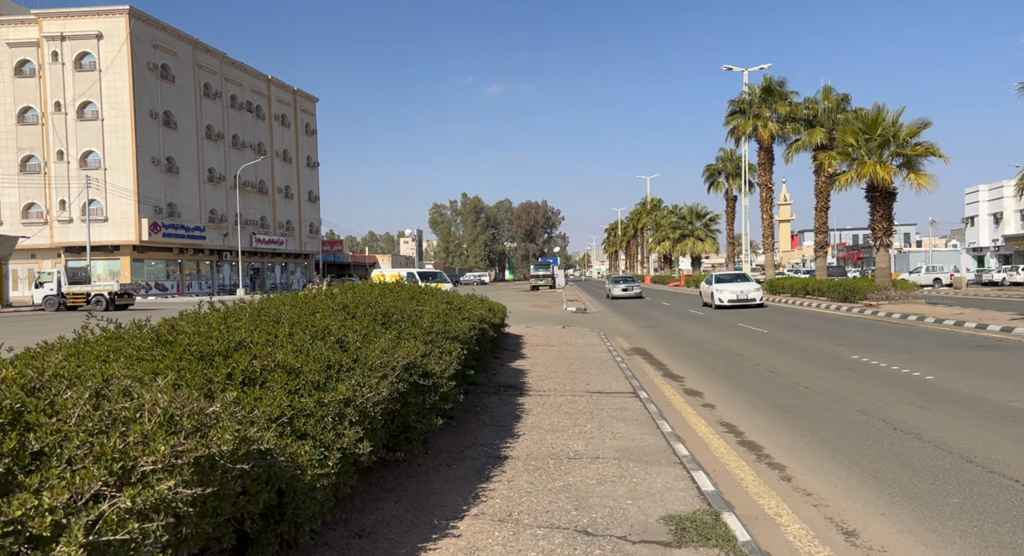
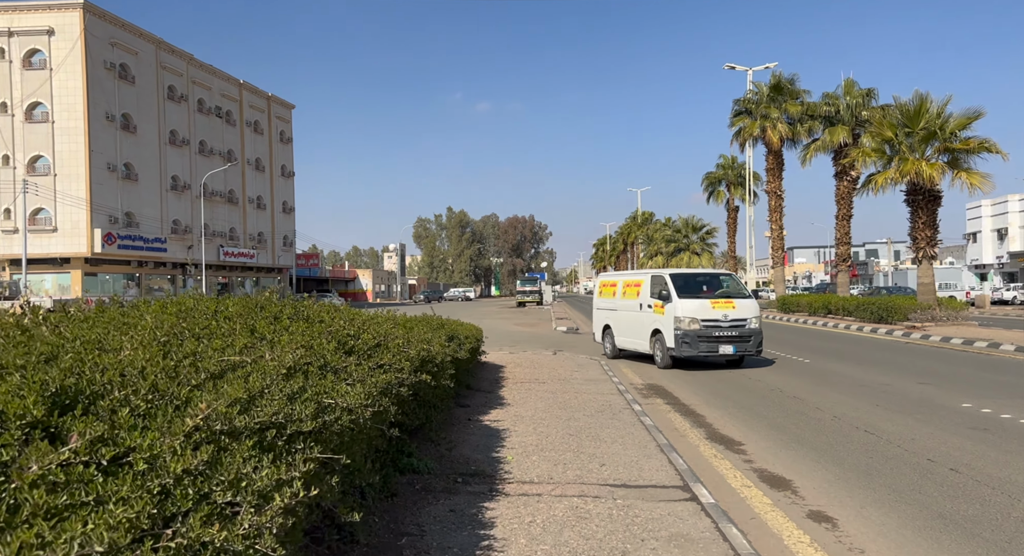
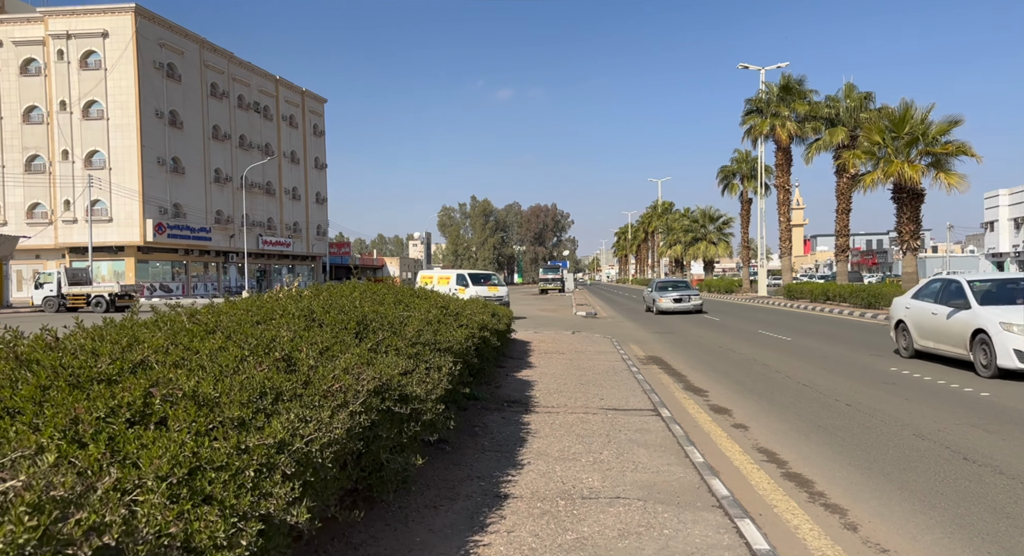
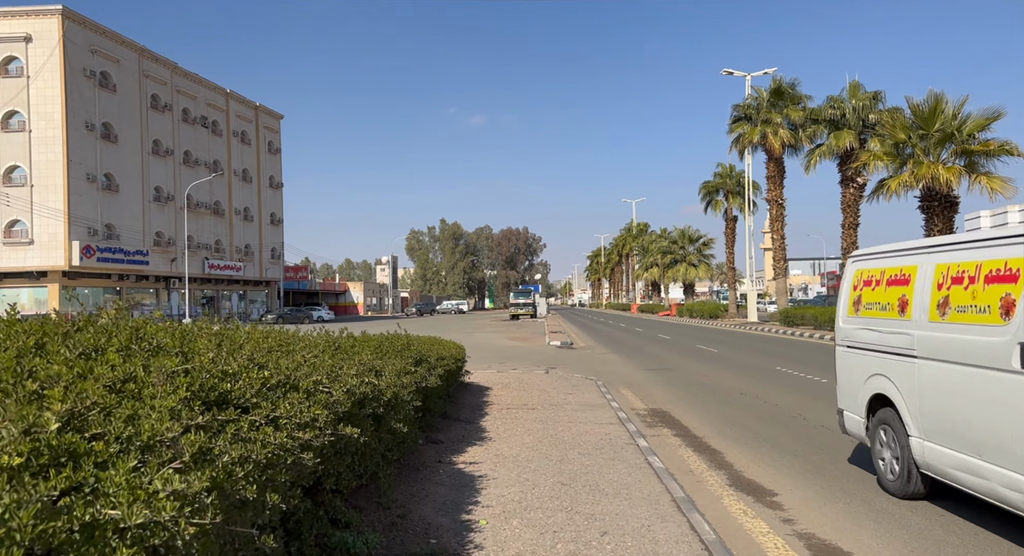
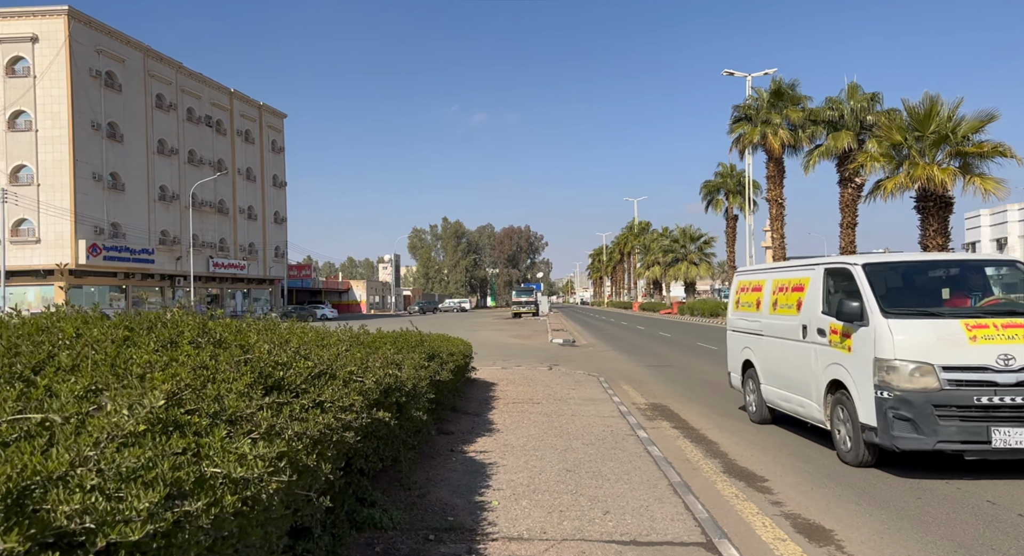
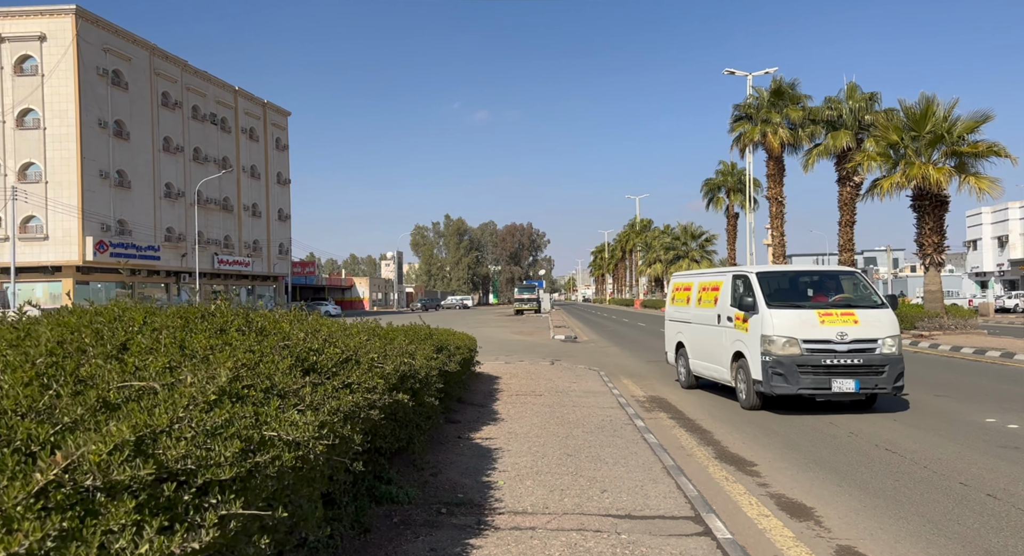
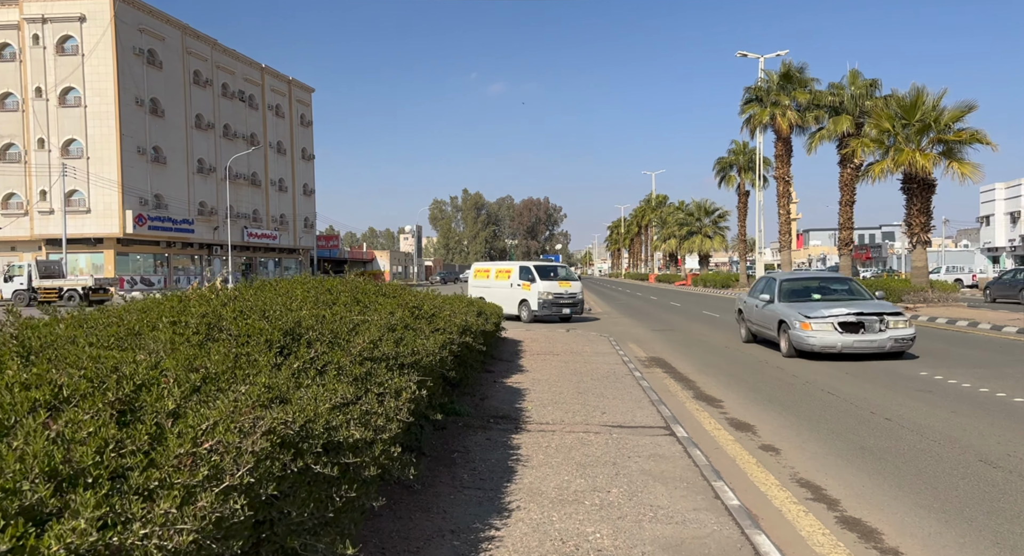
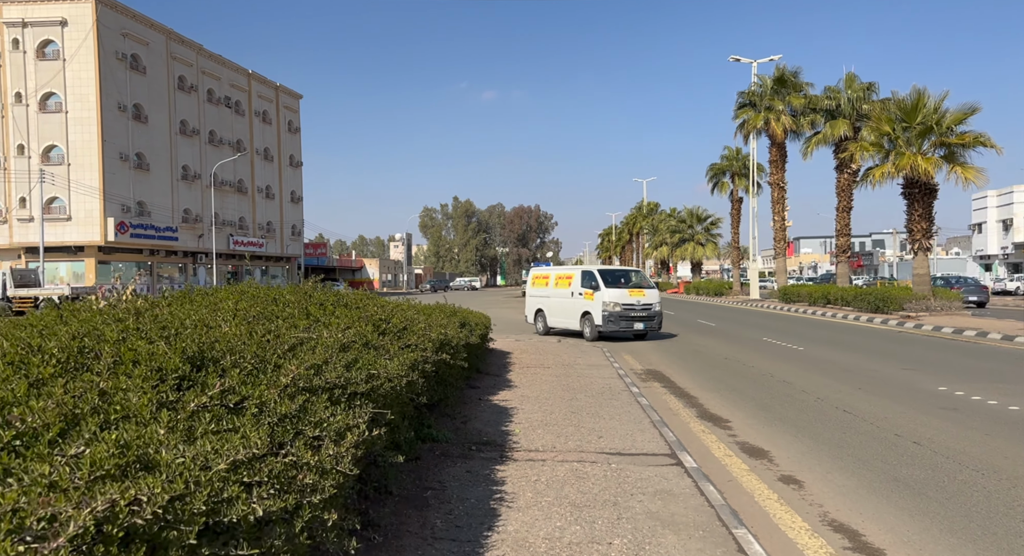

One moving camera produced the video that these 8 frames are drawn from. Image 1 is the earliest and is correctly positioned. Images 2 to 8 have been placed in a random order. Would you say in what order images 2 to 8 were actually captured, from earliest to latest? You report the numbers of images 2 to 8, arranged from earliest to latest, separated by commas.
3, 7, 8, 2, 6, 5, 4
